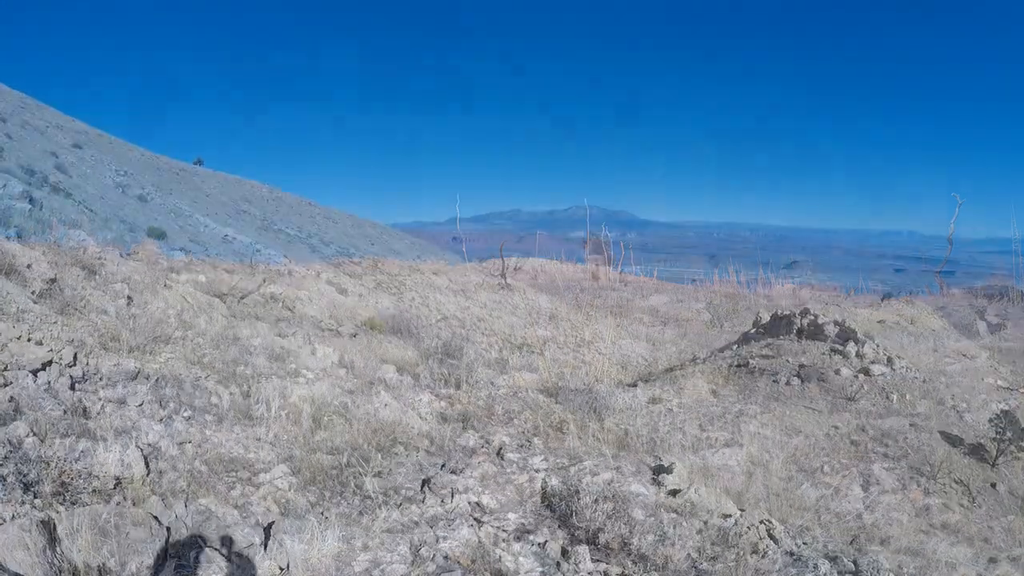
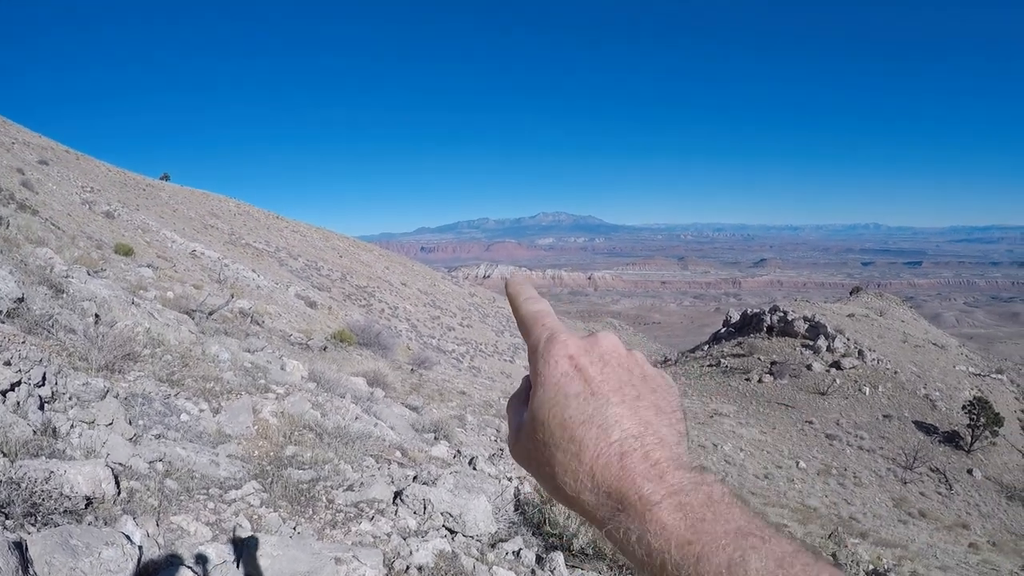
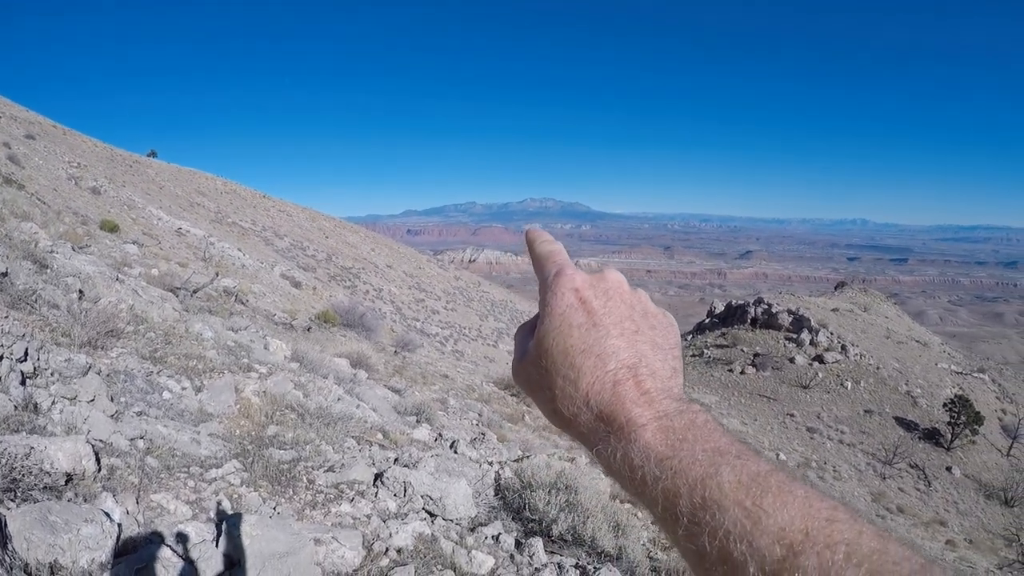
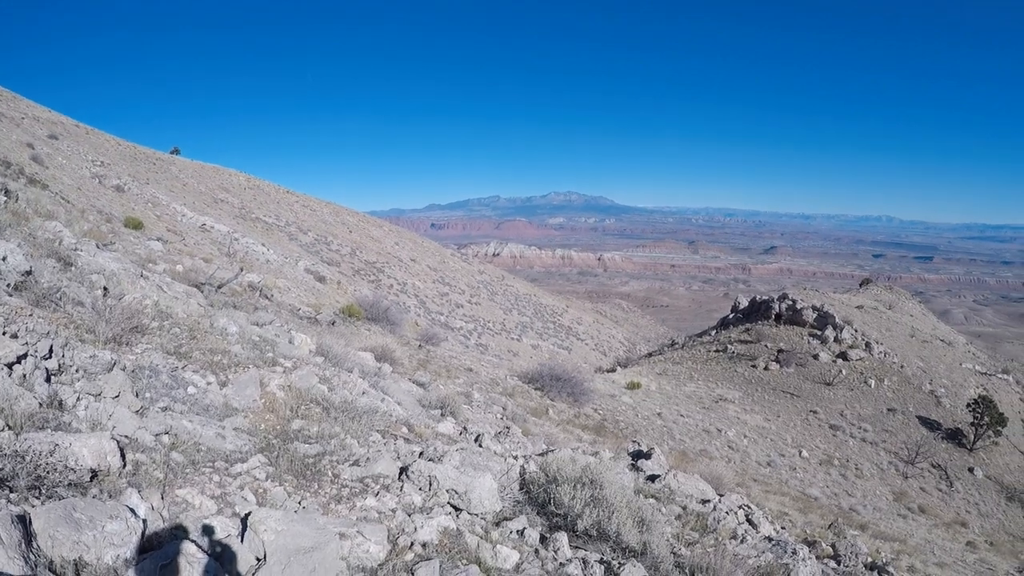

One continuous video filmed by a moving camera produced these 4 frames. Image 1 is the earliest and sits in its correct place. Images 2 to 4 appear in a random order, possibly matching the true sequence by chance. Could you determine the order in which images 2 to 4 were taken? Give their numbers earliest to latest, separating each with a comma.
4, 2, 3
